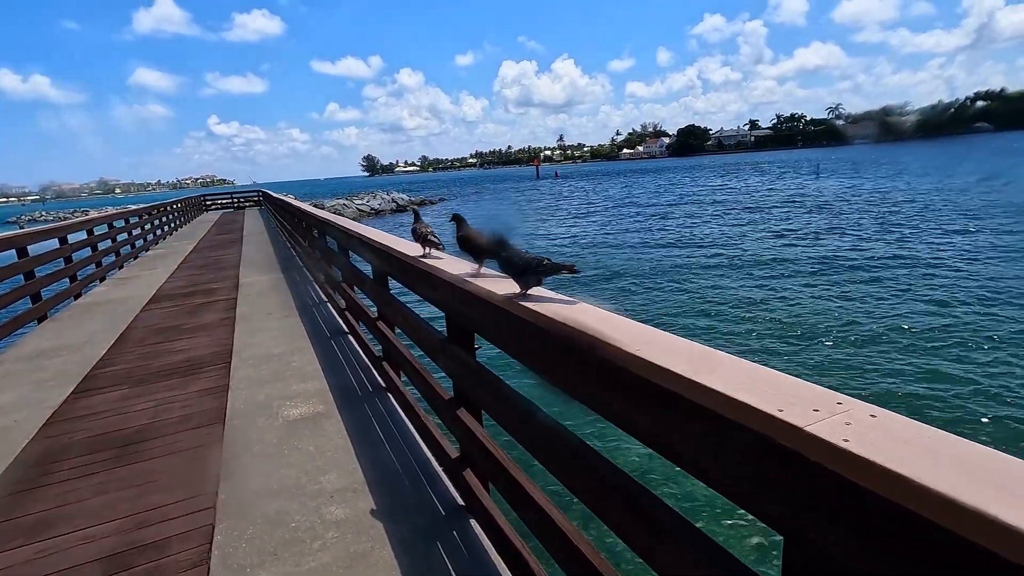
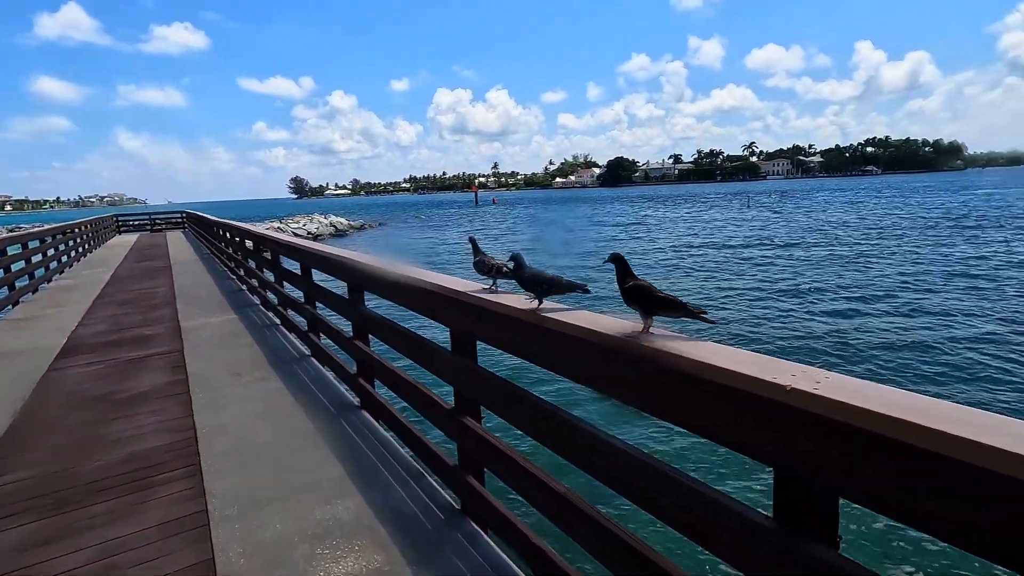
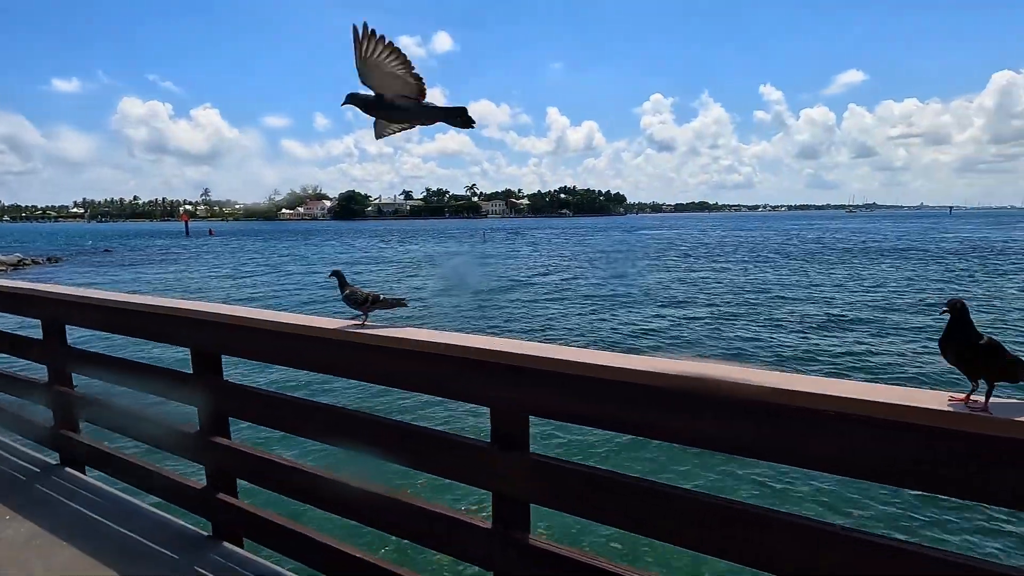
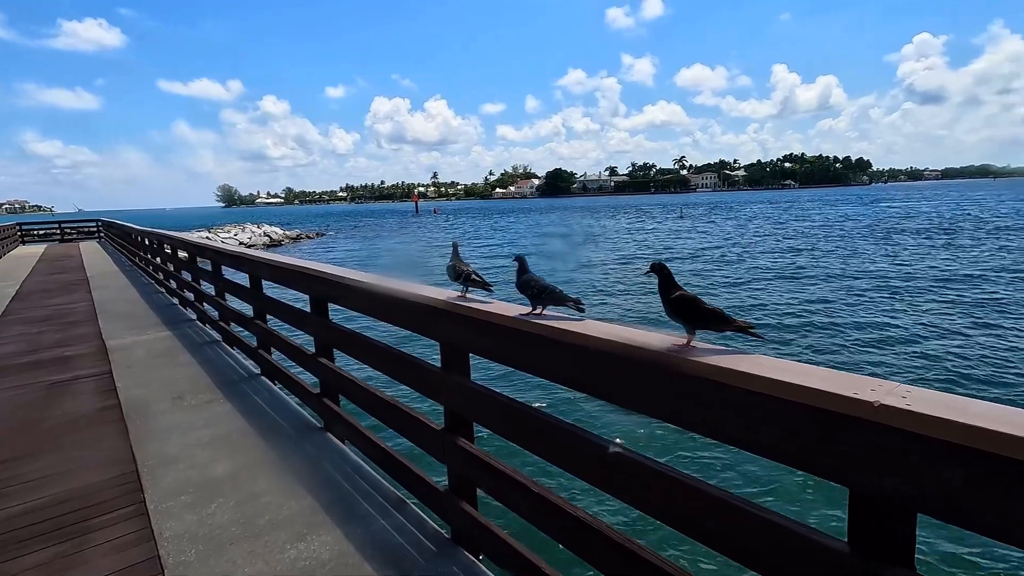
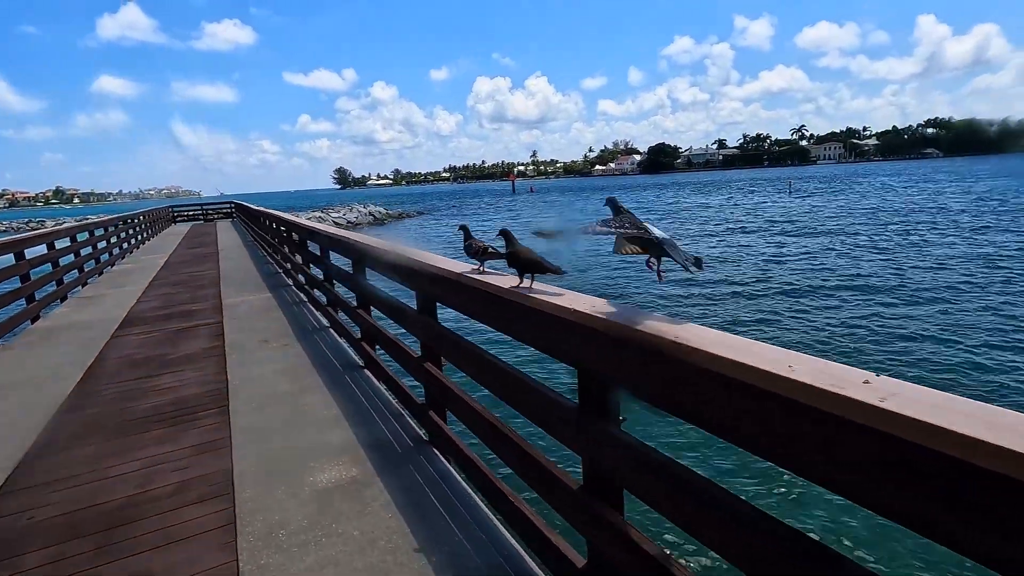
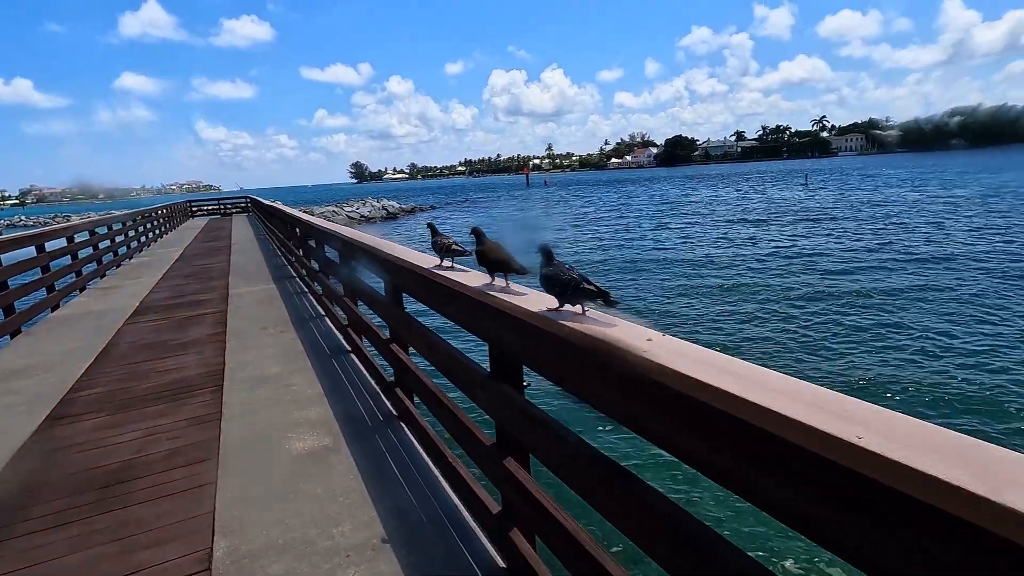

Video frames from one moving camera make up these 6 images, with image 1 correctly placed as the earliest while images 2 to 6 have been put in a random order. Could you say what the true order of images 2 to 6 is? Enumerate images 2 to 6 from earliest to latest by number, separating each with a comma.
6, 5, 2, 4, 3
